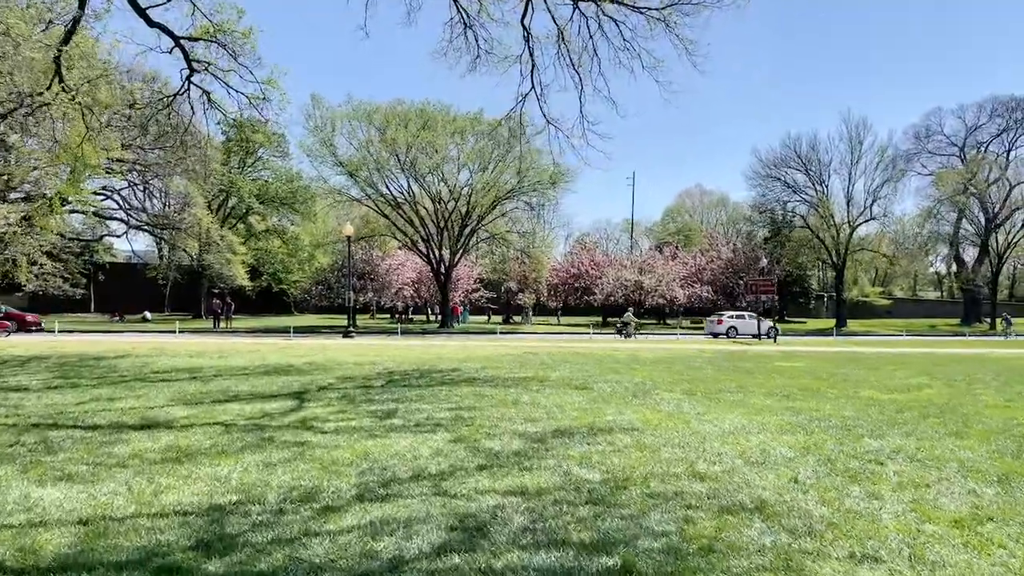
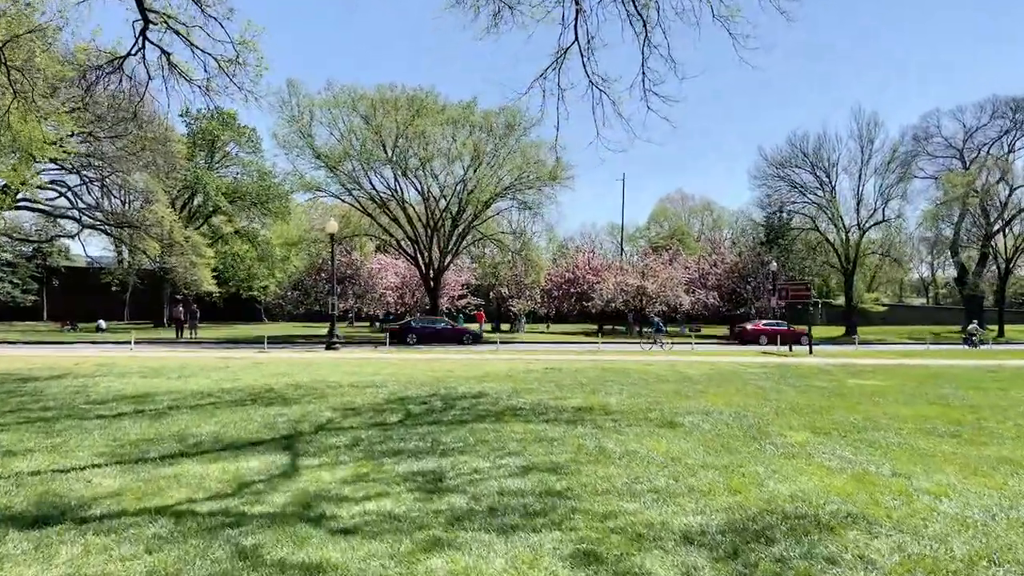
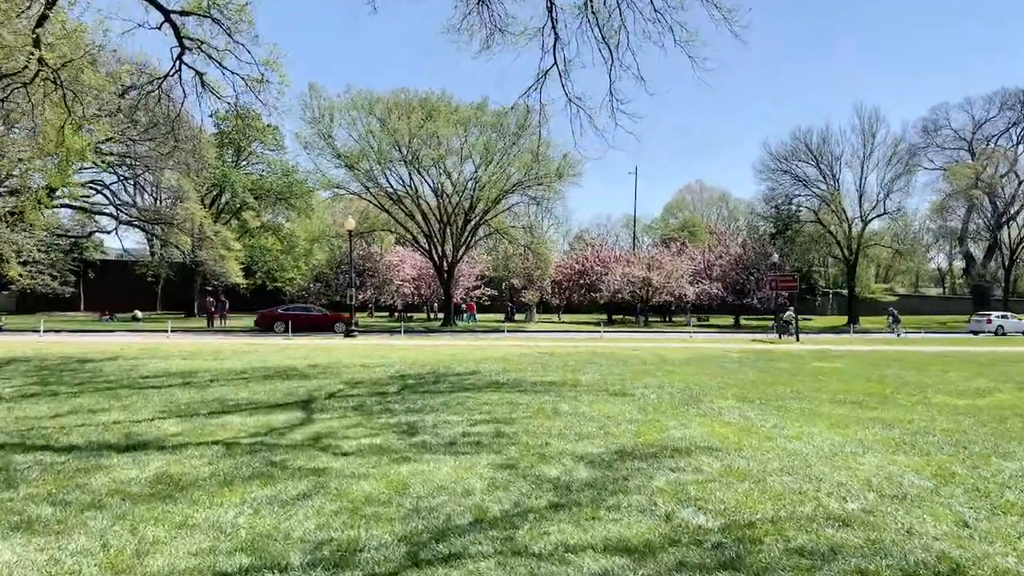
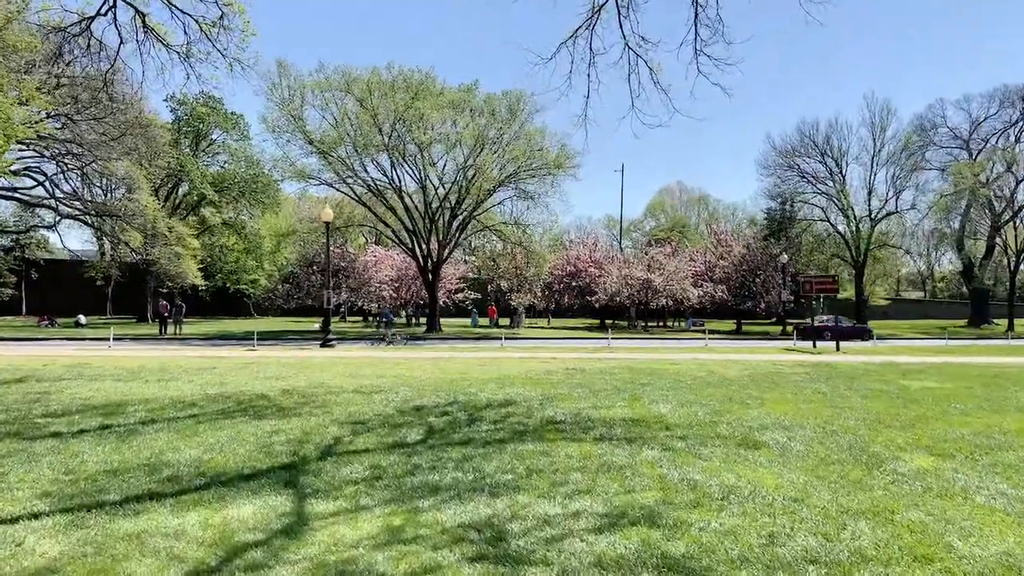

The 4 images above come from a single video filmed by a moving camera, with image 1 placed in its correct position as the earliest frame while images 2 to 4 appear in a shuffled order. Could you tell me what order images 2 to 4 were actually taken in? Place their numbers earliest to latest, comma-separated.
3, 2, 4
